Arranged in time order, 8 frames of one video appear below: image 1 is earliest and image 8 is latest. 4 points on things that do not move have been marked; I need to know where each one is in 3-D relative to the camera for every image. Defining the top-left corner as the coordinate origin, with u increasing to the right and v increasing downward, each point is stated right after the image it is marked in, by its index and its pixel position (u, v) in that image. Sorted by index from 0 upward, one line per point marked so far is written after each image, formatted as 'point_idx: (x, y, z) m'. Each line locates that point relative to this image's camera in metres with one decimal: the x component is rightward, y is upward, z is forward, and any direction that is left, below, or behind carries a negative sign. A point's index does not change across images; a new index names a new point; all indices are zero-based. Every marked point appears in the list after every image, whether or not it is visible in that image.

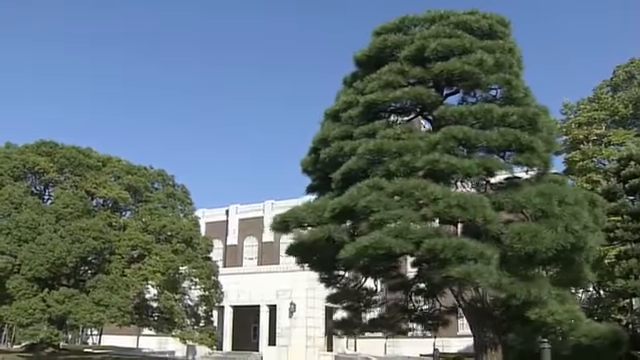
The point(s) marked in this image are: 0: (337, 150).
0: (+0.3, +0.5, +12.1) m
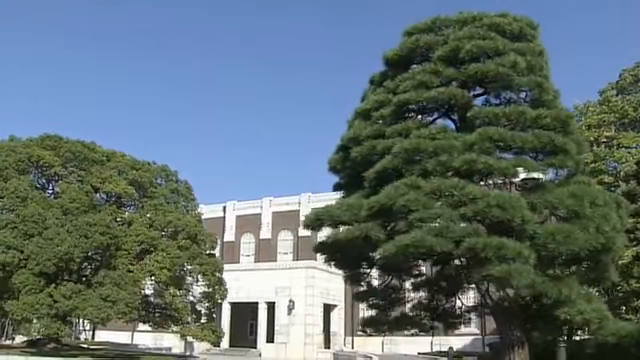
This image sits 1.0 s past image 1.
0: (+0.8, +0.6, +12.2) m
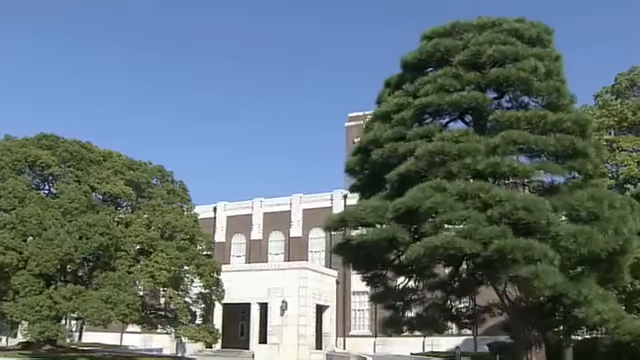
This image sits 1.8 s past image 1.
0: (+1.2, +0.5, +12.3) m
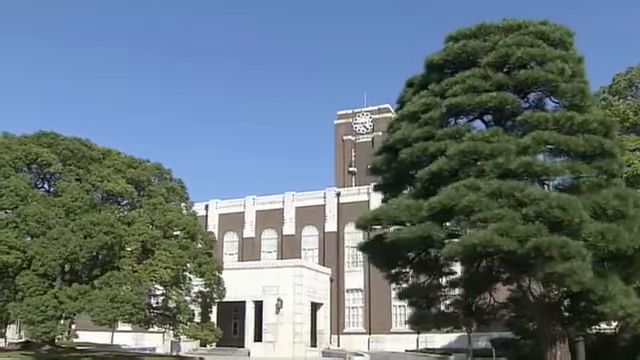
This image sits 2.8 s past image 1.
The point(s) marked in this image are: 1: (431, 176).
0: (+1.8, +0.5, +12.5) m
1: (+1.9, +0.1, +12.1) m
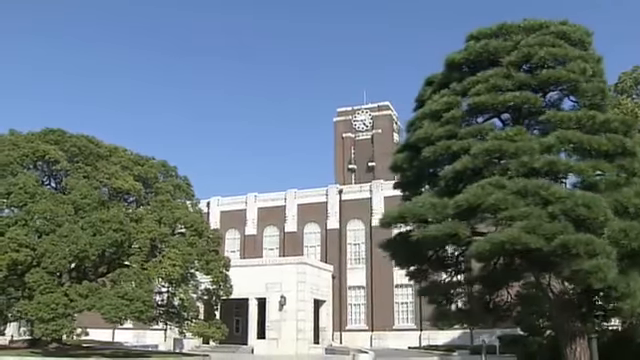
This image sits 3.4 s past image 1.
0: (+2.2, +0.6, +12.6) m
1: (+2.4, +0.1, +12.2) m
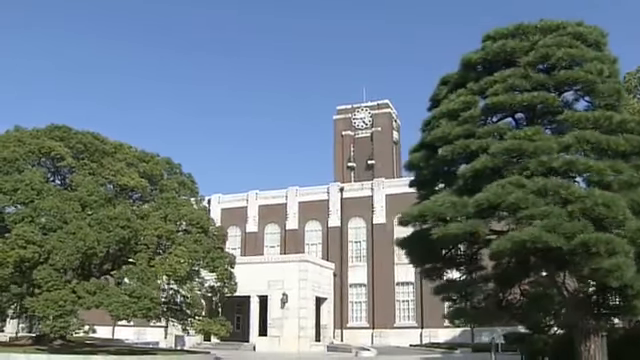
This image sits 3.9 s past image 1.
0: (+2.6, +0.6, +12.6) m
1: (+2.7, +0.1, +12.3) m
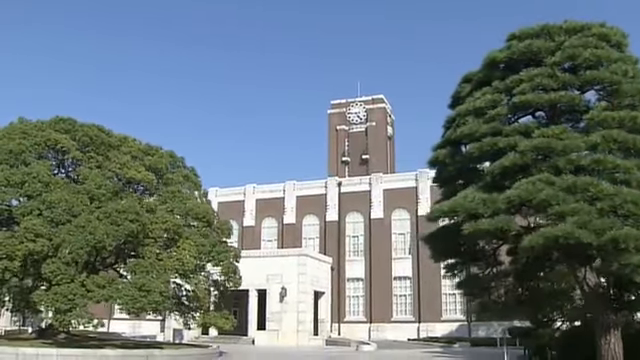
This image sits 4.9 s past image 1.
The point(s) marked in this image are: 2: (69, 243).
0: (+3.1, +0.6, +12.8) m
1: (+3.3, +0.2, +12.5) m
2: (-7.0, -1.7, +19.2) m
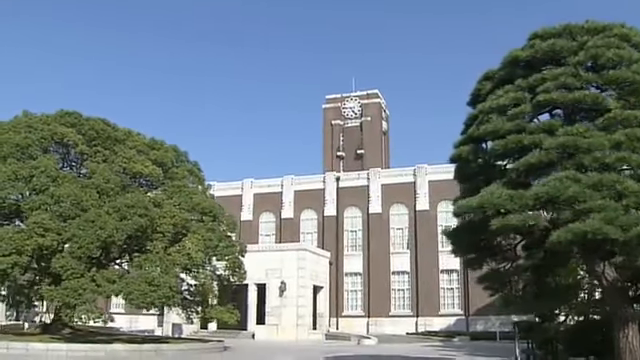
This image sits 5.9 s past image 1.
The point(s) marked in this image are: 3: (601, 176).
0: (+3.6, +0.7, +13.0) m
1: (+3.8, +0.2, +12.7) m
2: (-6.7, -1.6, +19.1) m
3: (+4.8, +0.1, +11.9) m
